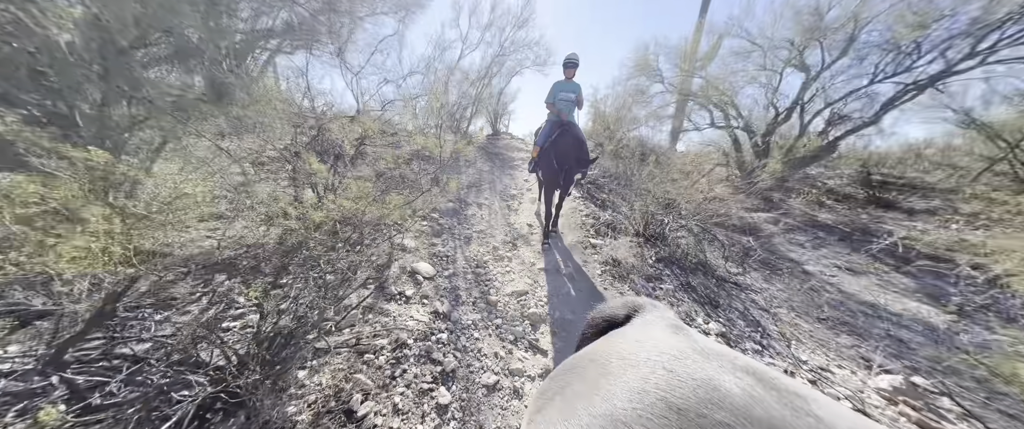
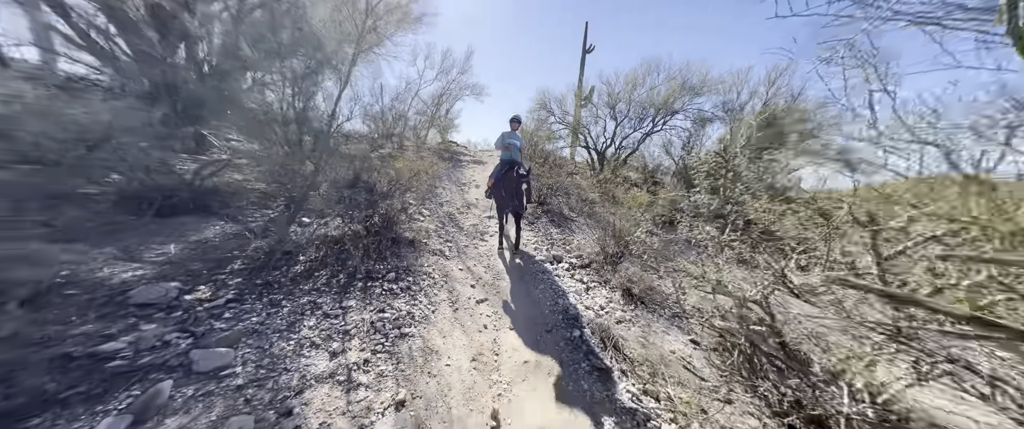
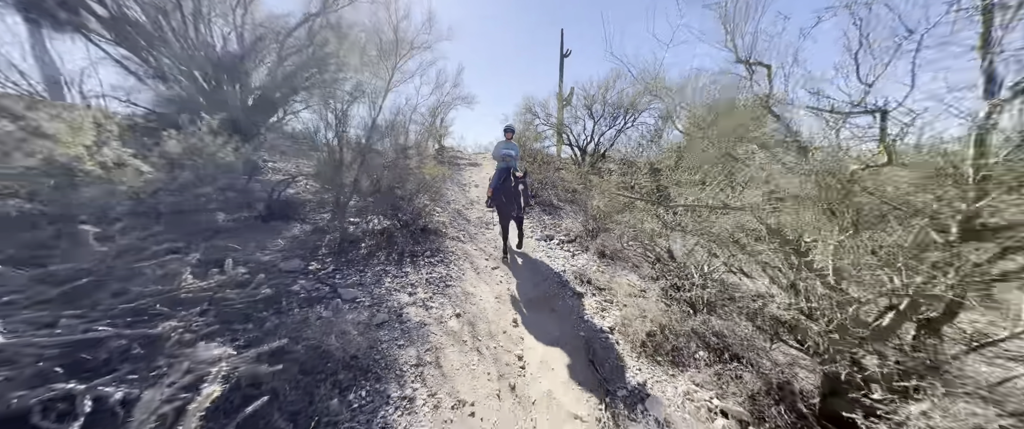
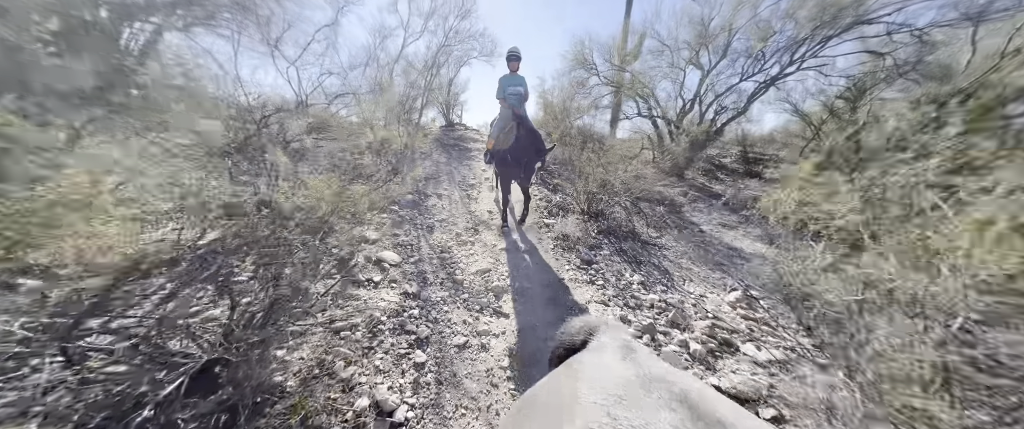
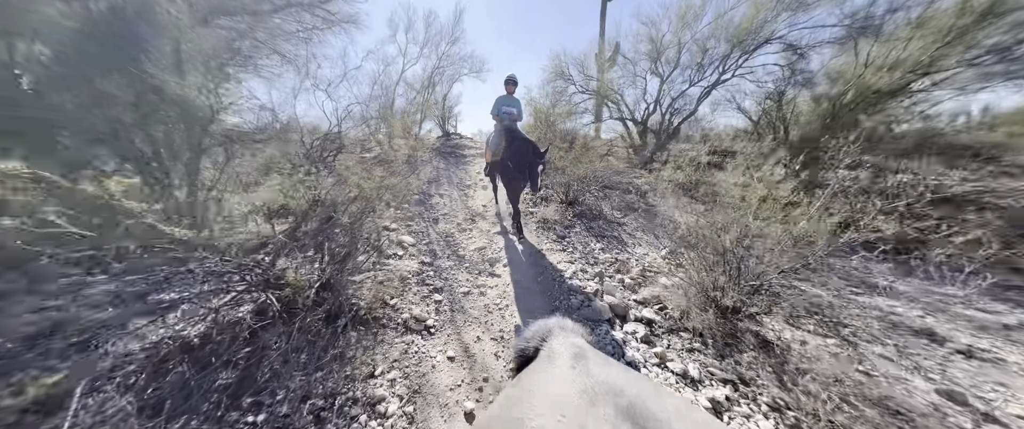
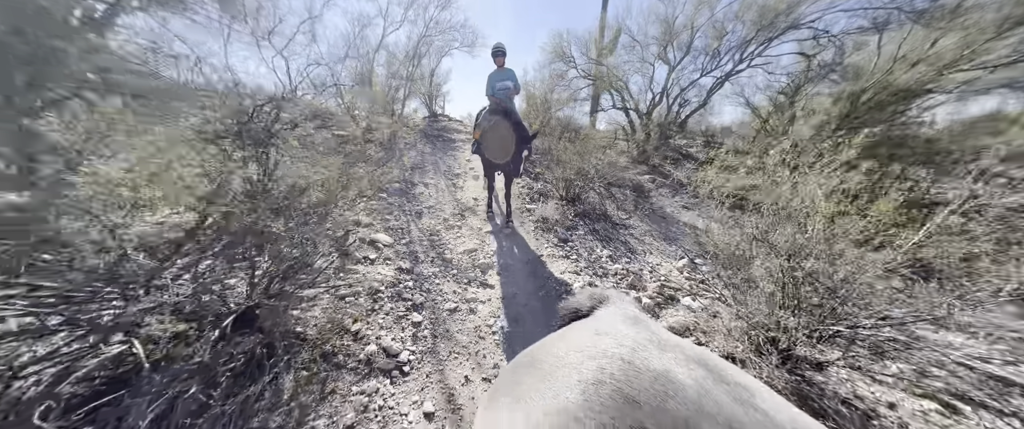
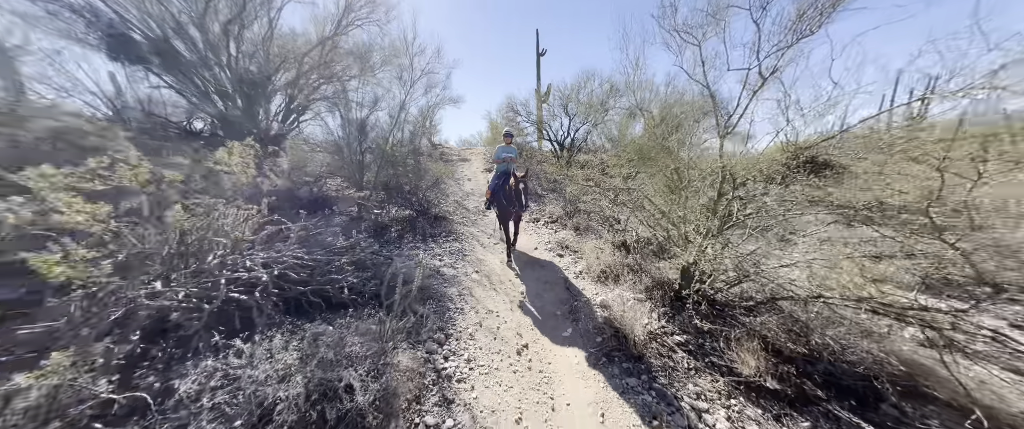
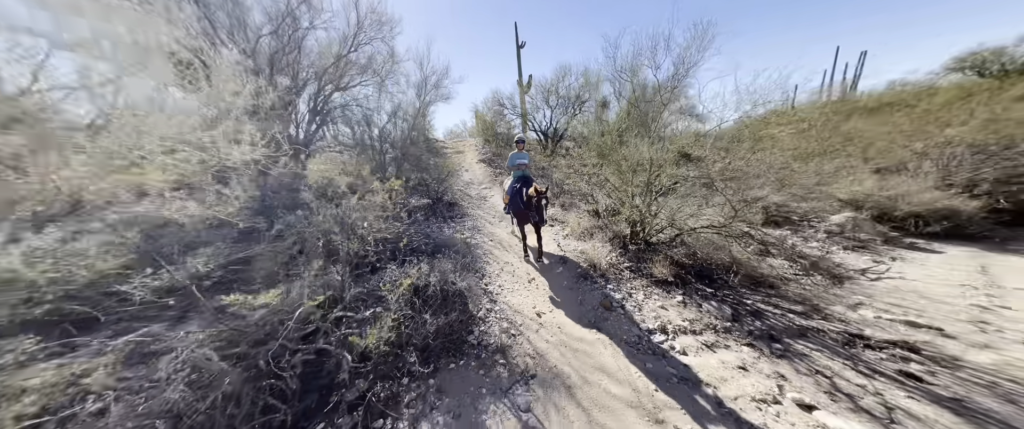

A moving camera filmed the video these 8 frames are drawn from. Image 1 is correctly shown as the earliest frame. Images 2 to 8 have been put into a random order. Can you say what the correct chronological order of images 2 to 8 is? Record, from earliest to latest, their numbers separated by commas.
4, 6, 5, 2, 3, 7, 8
